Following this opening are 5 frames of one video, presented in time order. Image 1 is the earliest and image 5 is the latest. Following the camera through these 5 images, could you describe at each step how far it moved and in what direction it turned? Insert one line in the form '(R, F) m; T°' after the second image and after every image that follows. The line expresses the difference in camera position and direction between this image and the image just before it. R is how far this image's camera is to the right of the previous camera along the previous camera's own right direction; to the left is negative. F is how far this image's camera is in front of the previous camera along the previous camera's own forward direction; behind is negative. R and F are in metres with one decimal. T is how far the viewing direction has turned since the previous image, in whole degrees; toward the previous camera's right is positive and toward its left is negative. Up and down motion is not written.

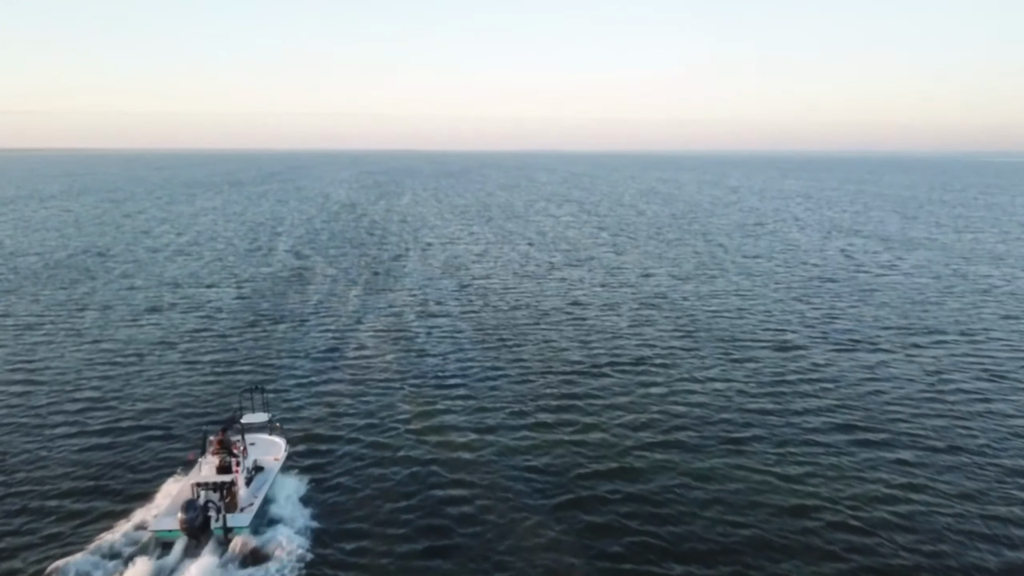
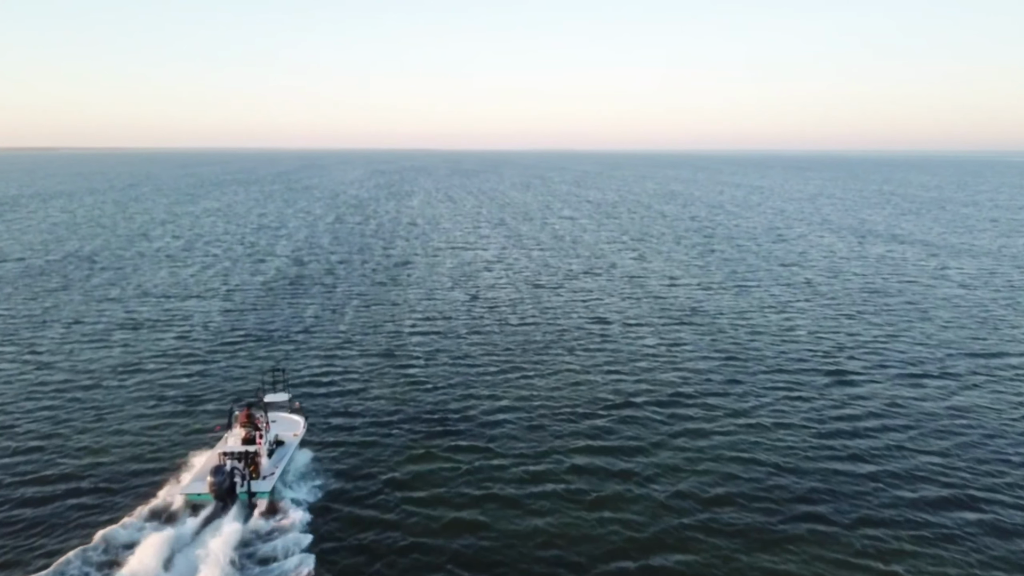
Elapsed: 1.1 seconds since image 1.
(0.0, +4.1) m; -1°
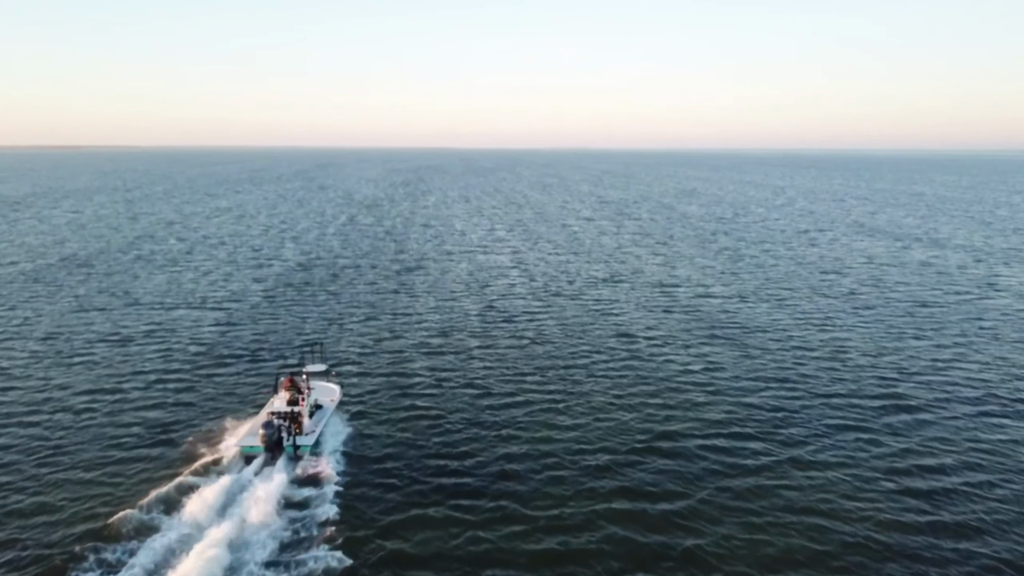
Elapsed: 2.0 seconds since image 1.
(-0.1, +3.2) m; -1°
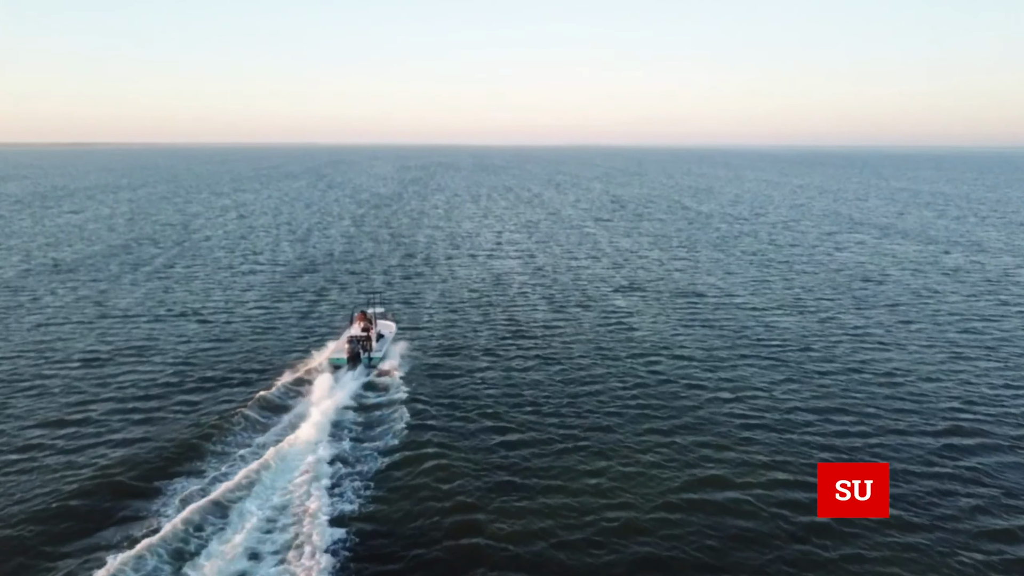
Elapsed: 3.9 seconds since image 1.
(-0.2, +3.2) m; -1°
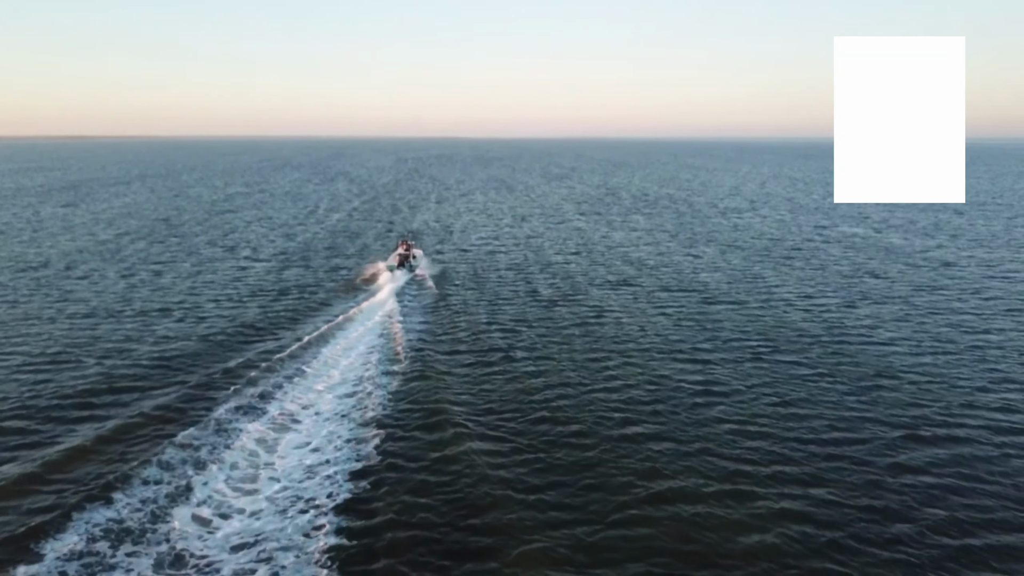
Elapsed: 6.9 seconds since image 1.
(+0.9, +0.5) m; 0°
